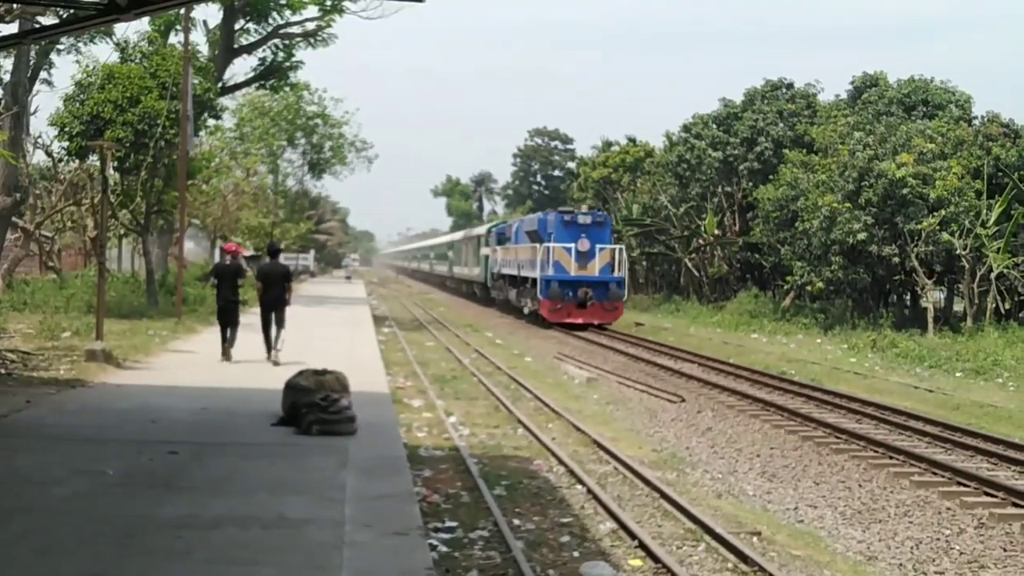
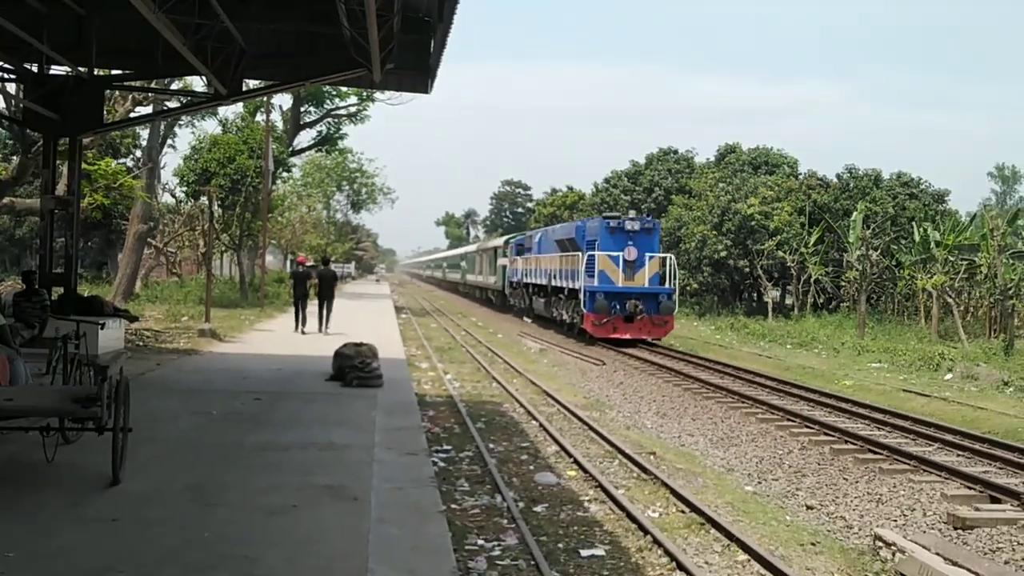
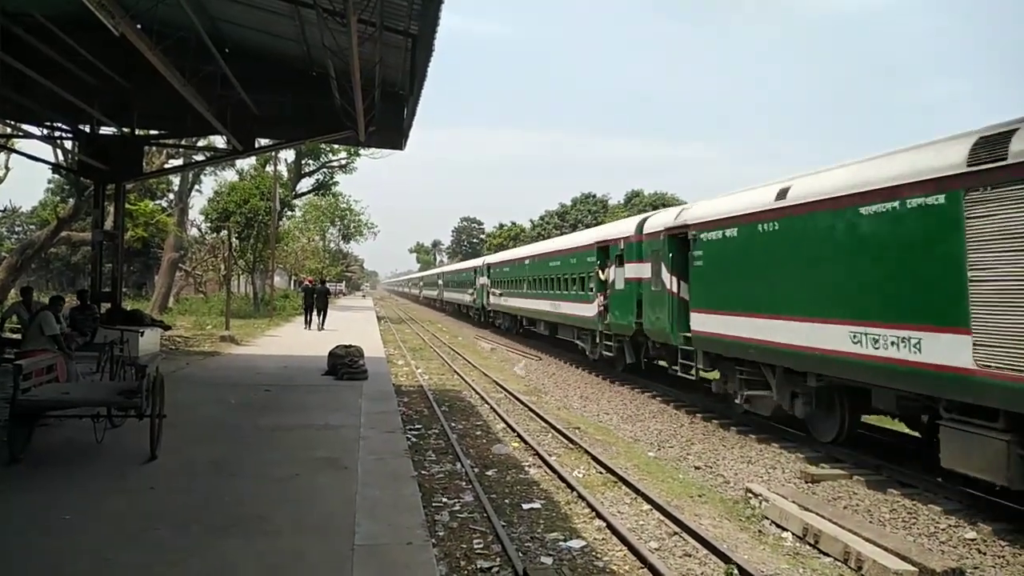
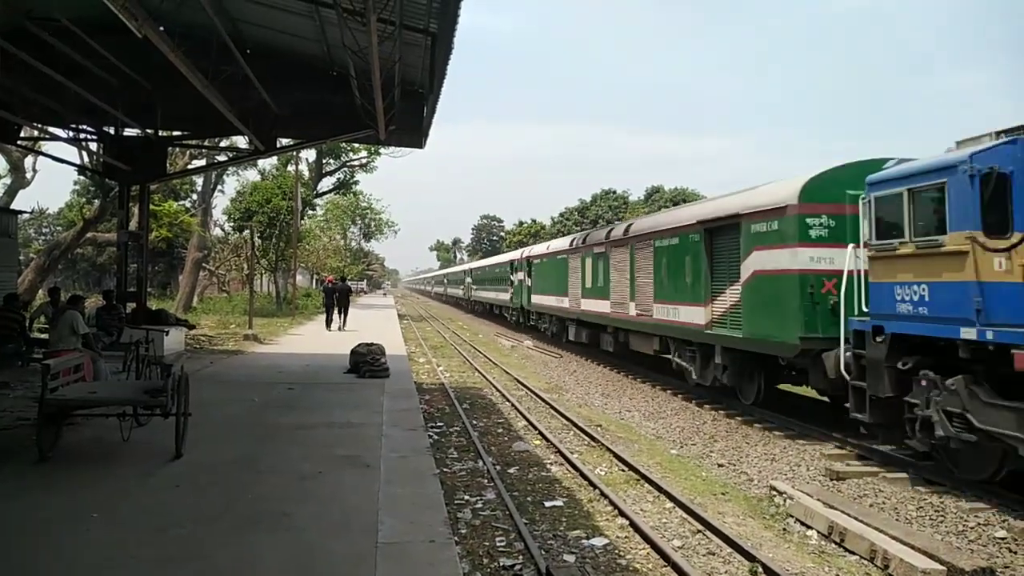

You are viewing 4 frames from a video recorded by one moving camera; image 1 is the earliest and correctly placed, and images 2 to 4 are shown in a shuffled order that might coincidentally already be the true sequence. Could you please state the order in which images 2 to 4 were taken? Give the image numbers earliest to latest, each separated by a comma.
2, 4, 3
